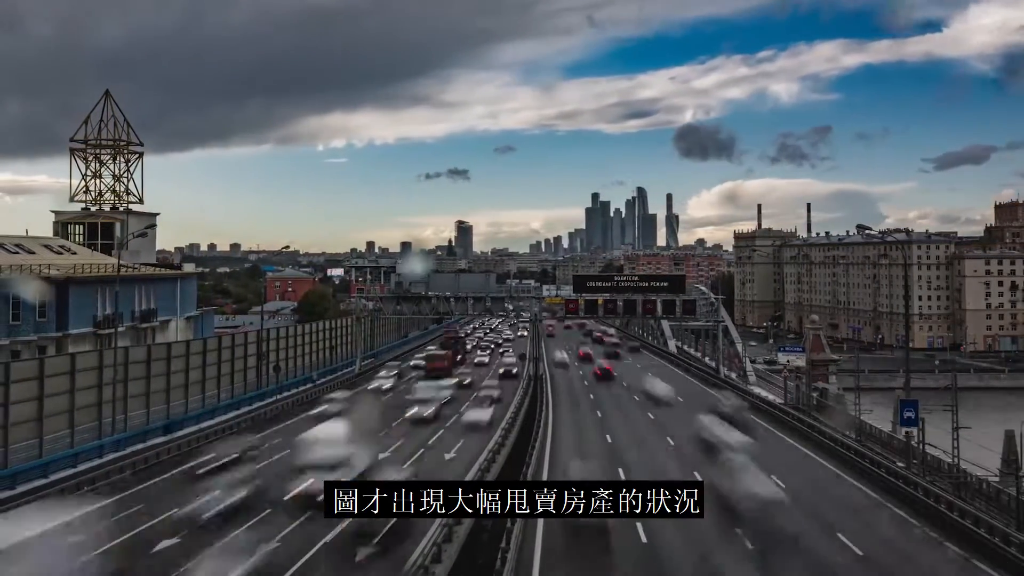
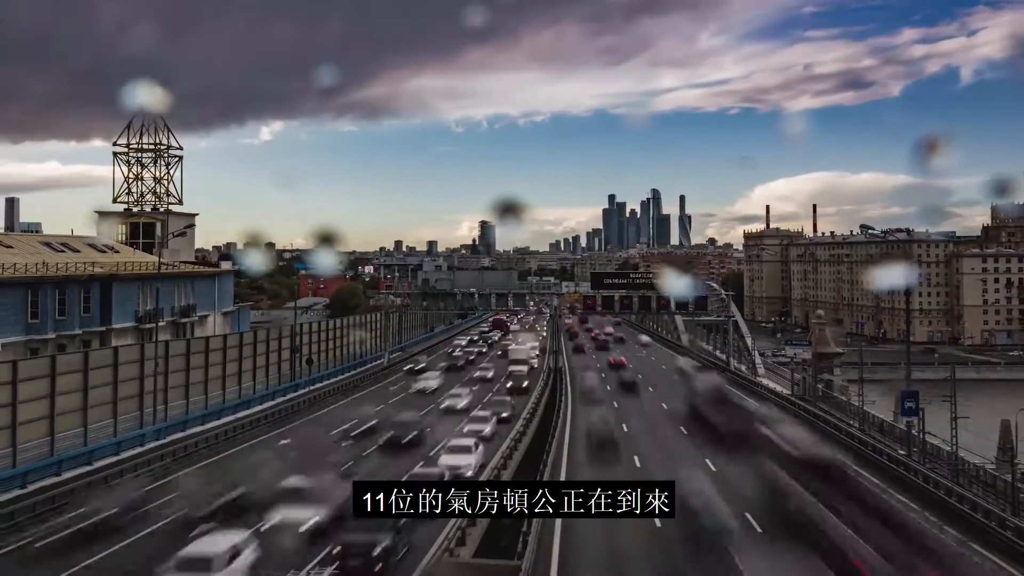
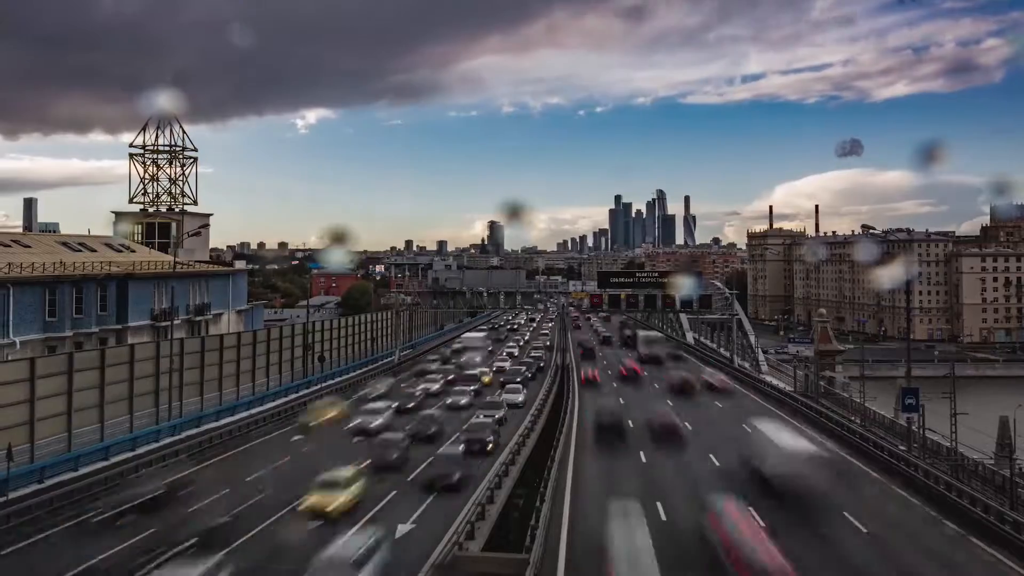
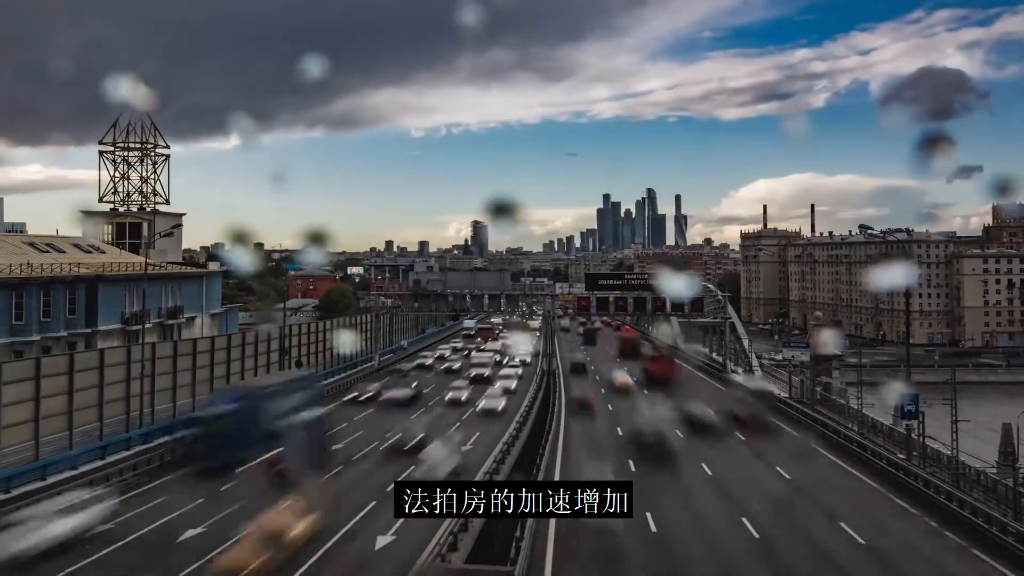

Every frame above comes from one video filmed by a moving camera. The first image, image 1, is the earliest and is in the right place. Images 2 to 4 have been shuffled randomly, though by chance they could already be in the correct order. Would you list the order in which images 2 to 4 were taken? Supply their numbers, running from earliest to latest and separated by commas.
4, 2, 3
